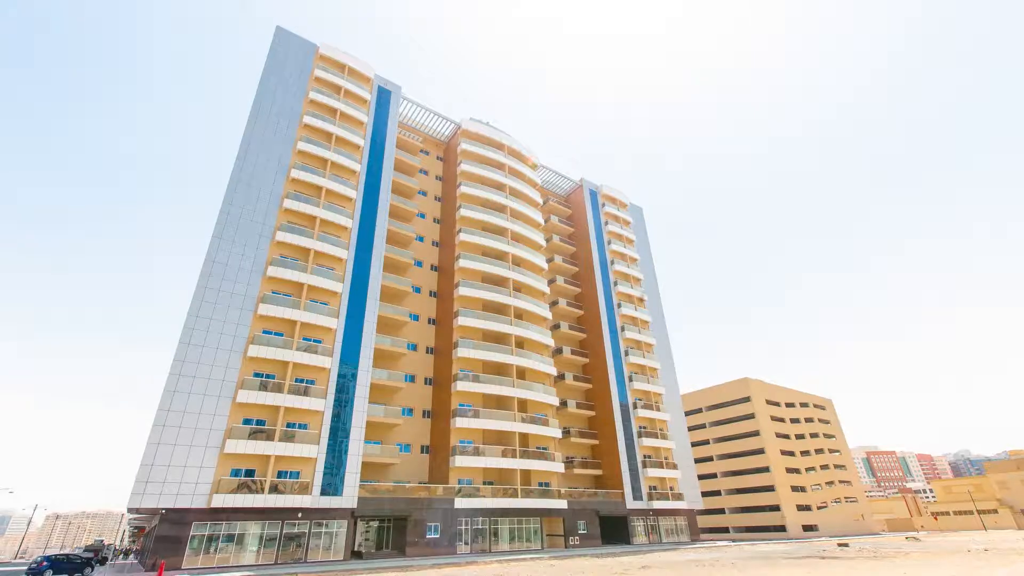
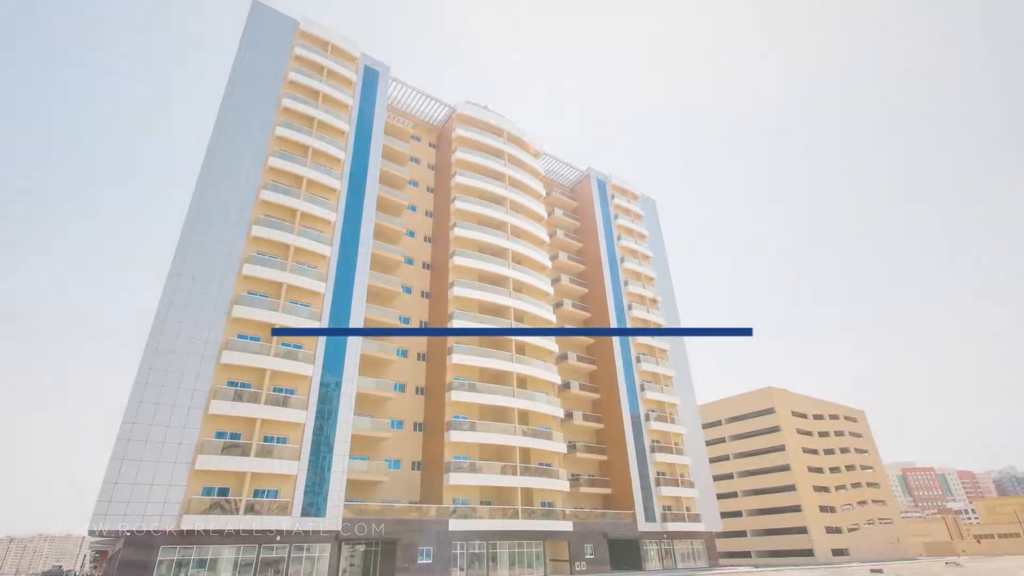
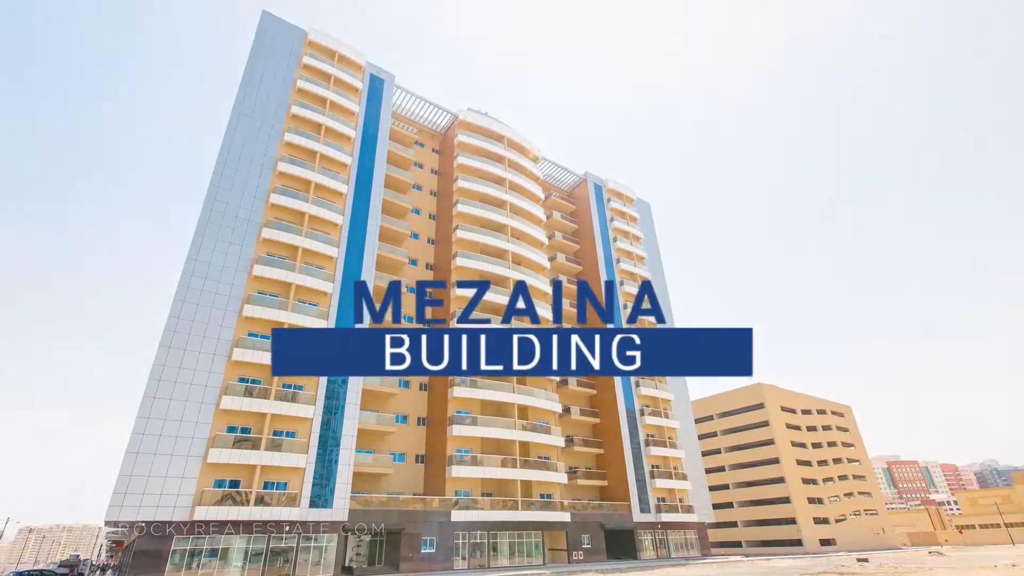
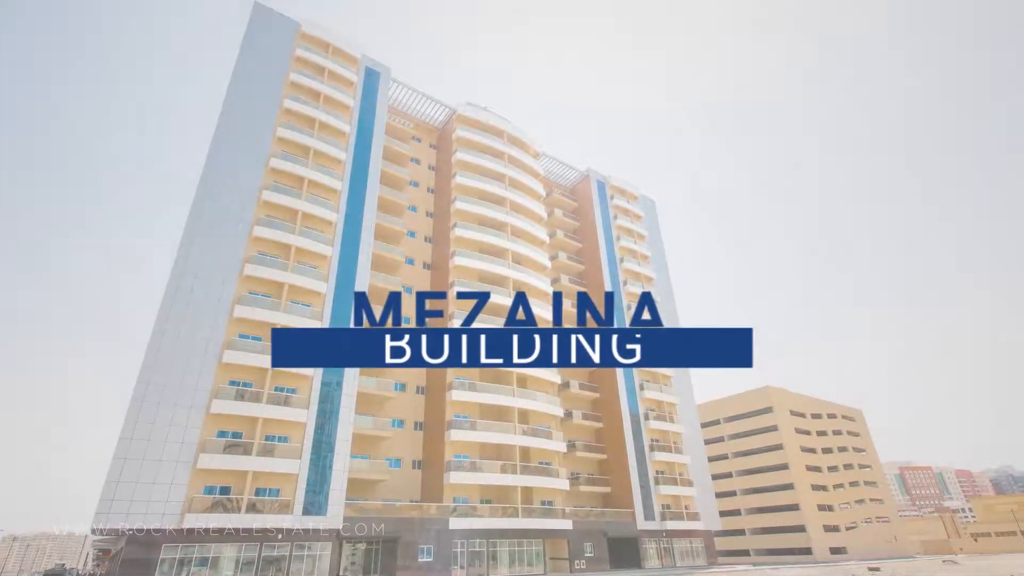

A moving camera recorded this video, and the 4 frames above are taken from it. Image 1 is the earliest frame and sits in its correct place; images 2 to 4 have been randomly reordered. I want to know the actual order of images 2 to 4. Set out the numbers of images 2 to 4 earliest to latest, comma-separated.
3, 4, 2
